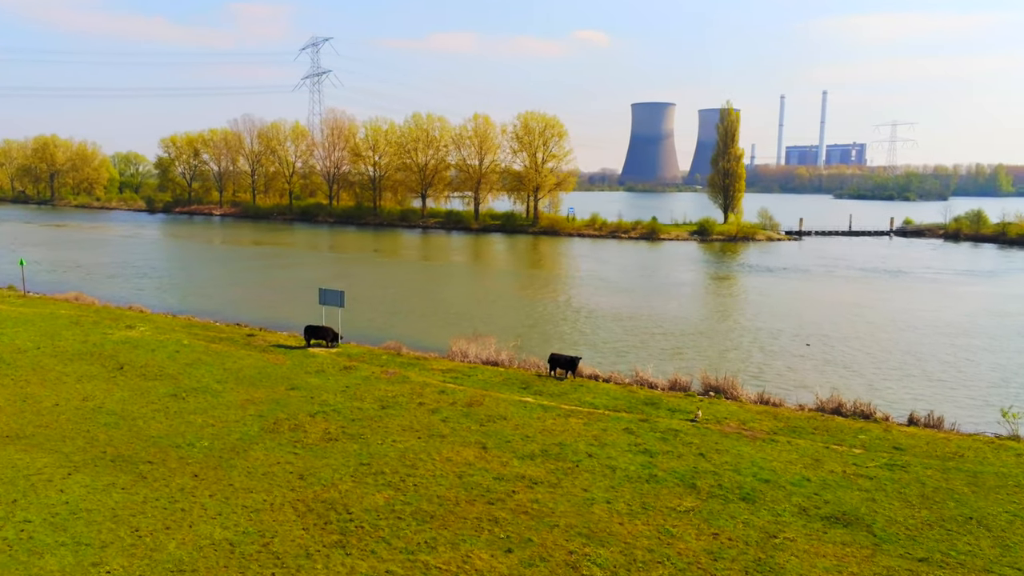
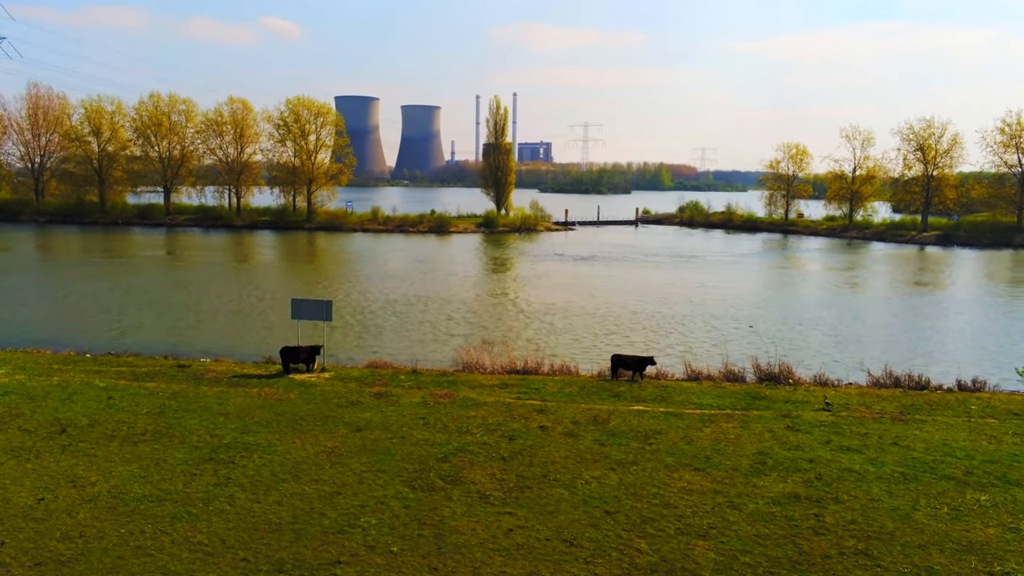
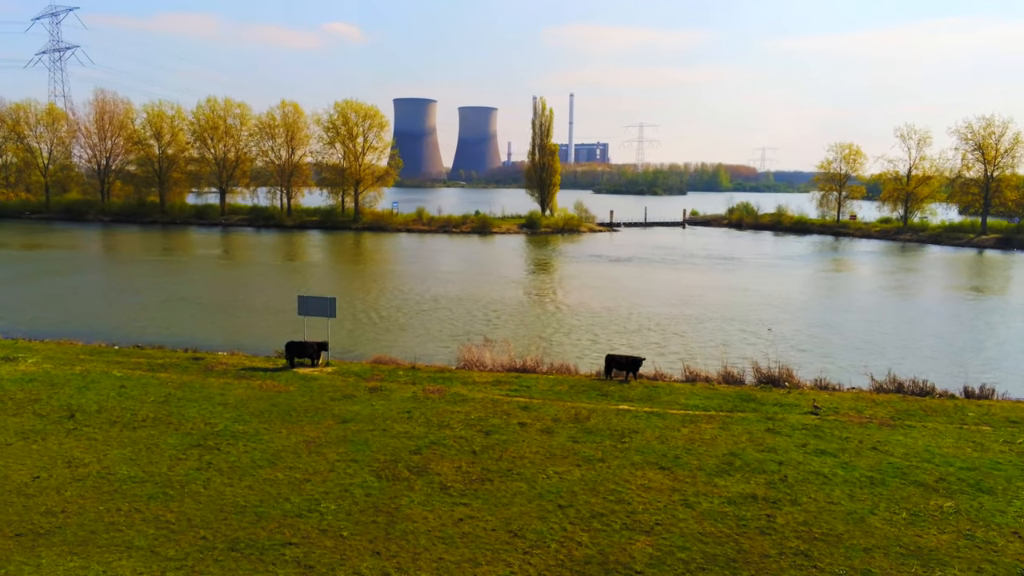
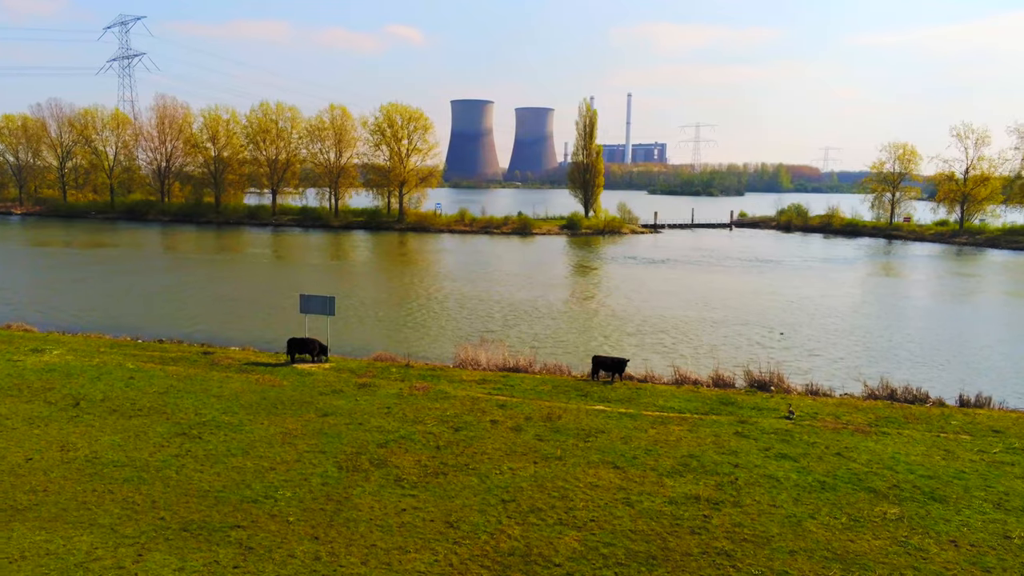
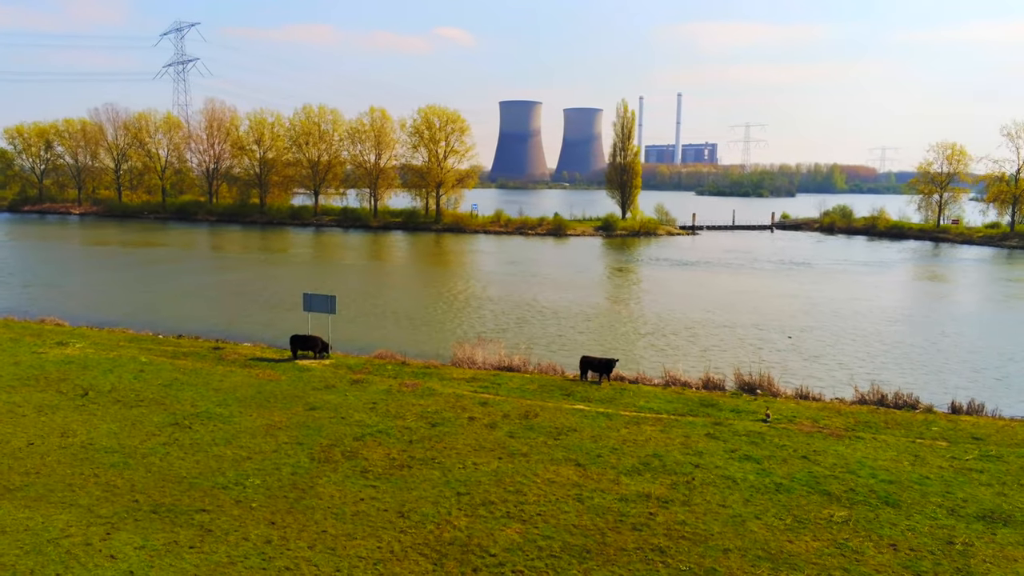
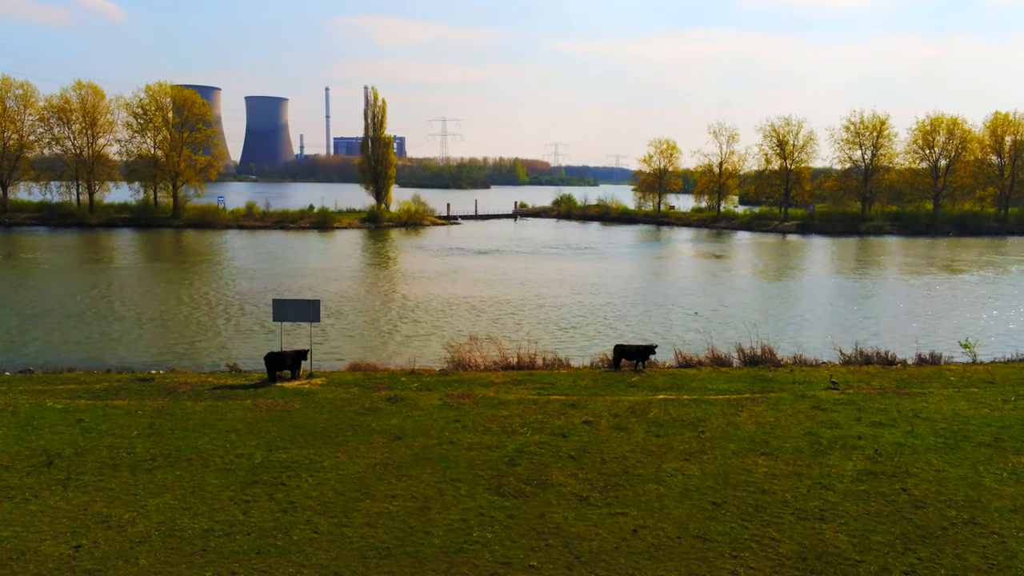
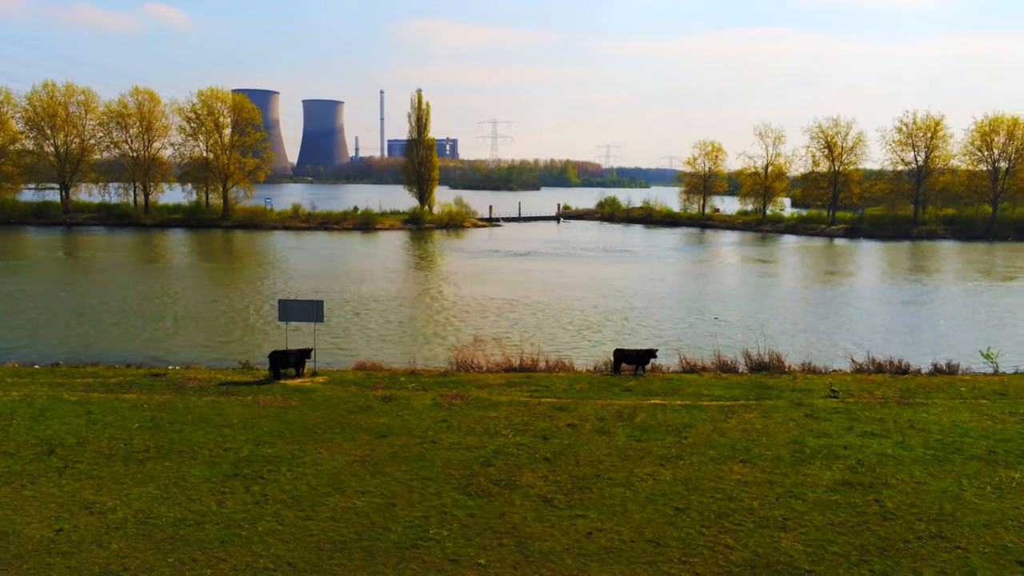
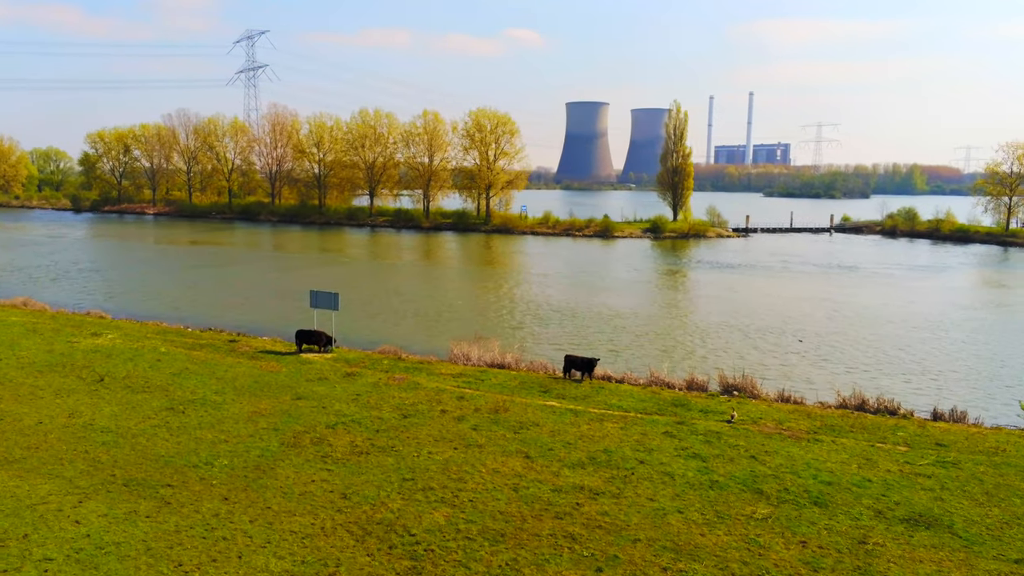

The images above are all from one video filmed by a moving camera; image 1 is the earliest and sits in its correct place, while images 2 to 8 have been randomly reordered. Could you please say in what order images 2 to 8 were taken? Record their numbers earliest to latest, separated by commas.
8, 5, 4, 3, 2, 7, 6
